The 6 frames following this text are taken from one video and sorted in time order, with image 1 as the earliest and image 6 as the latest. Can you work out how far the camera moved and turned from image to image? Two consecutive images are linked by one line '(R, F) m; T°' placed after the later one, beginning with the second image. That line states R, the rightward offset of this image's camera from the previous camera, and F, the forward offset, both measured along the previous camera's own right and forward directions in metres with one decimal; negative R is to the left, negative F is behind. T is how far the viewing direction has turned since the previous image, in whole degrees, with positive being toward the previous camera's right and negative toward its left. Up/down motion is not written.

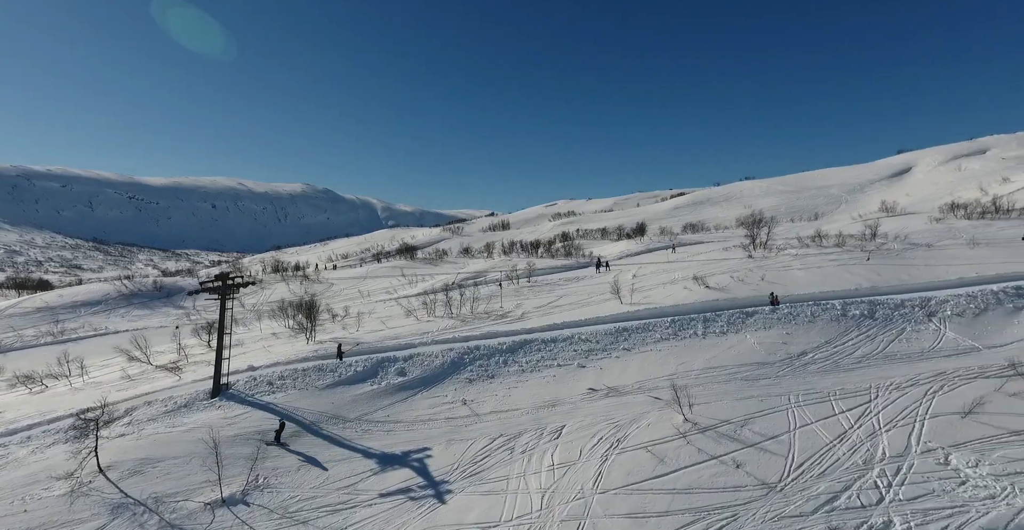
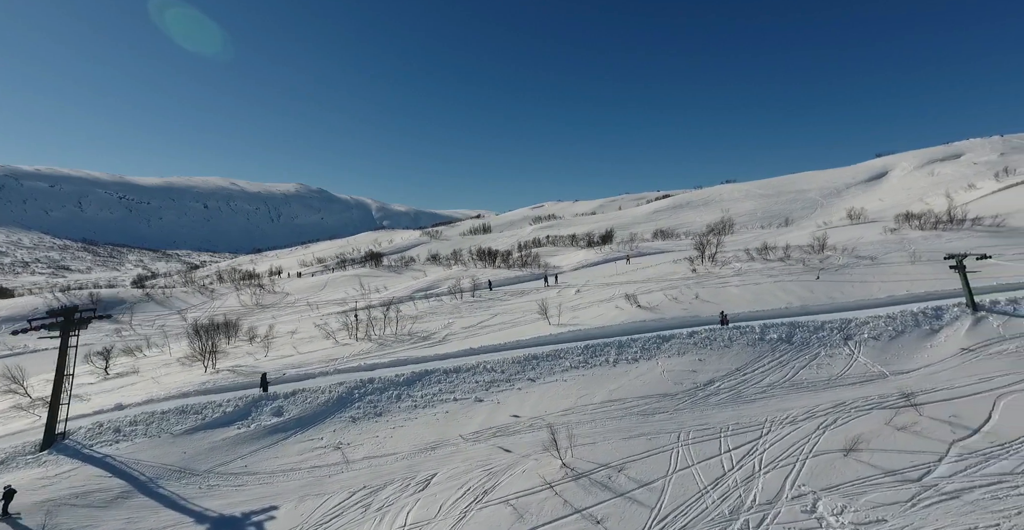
(+1.8, +0.4) m; +3°
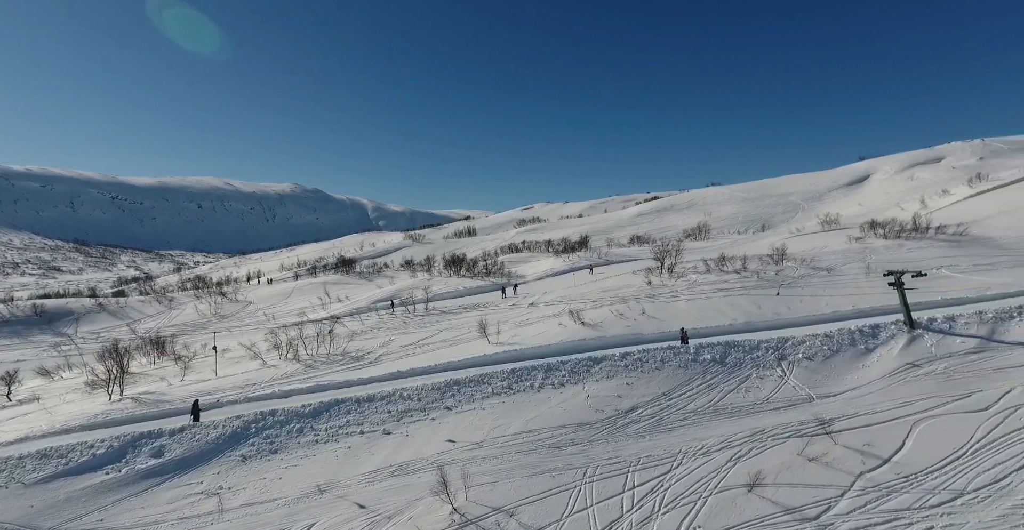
(+1.5, +0.4) m; +2°
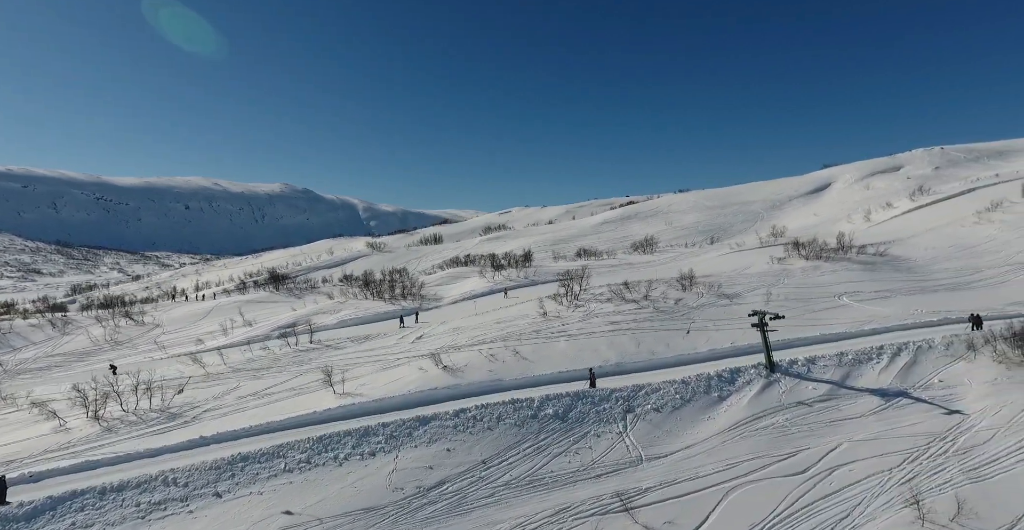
(+3.7, +0.9) m; +5°
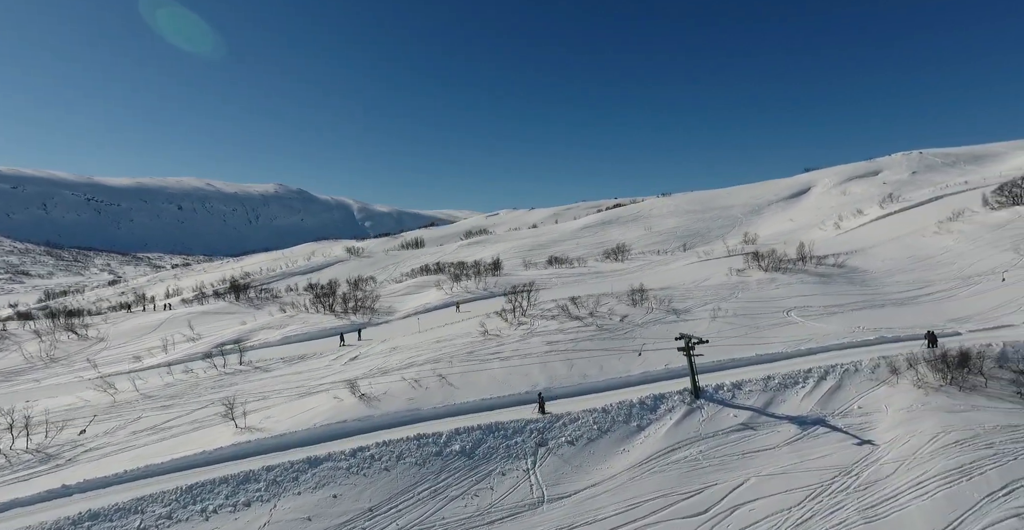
(+2.1, +0.6) m; +3°
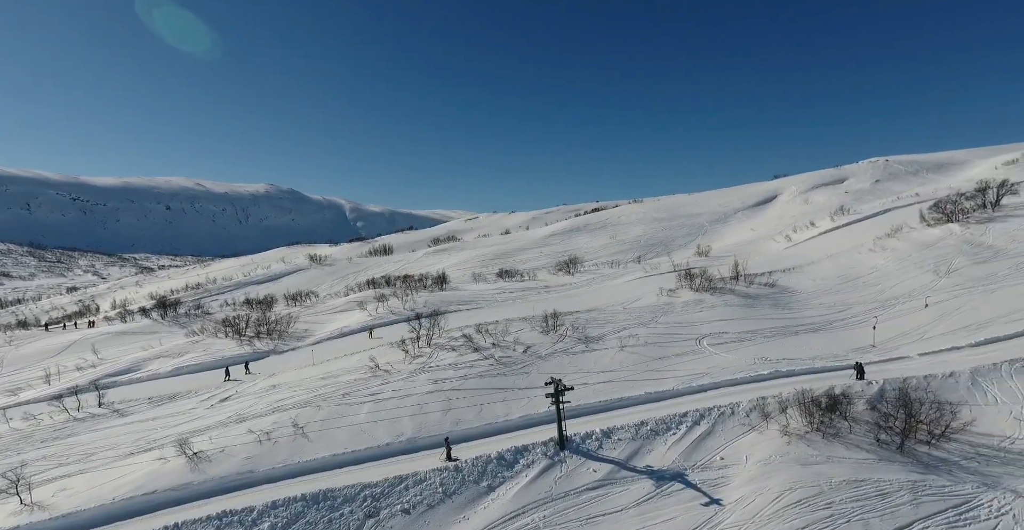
(+3.7, +1.0) m; +5°
